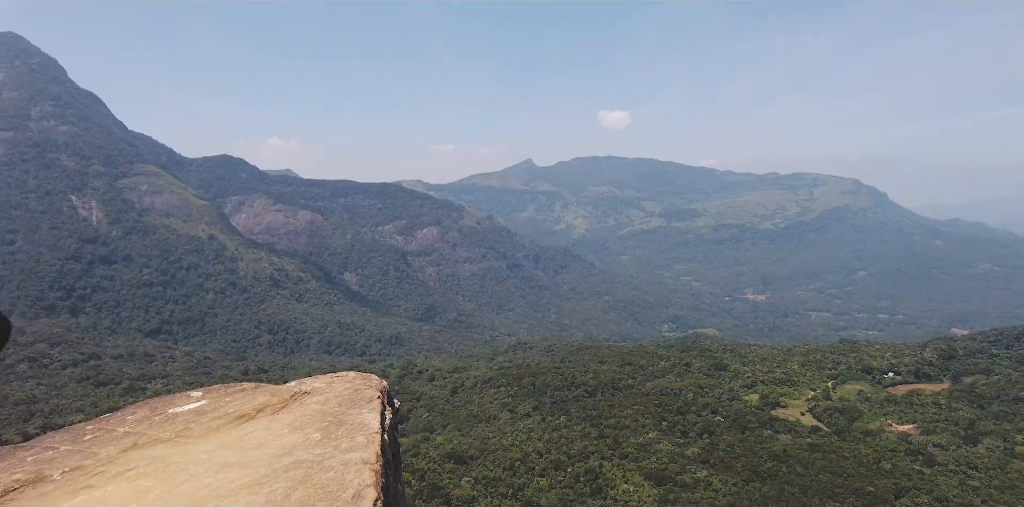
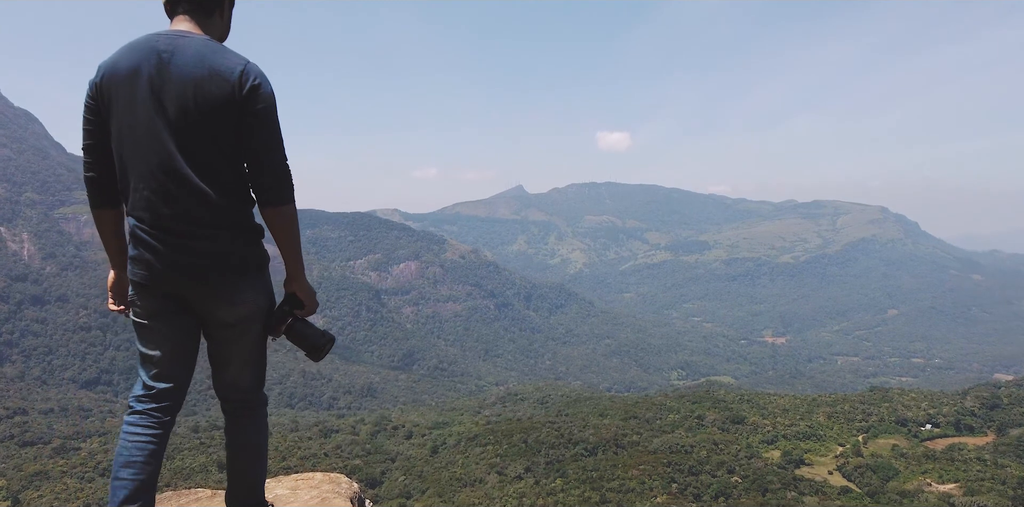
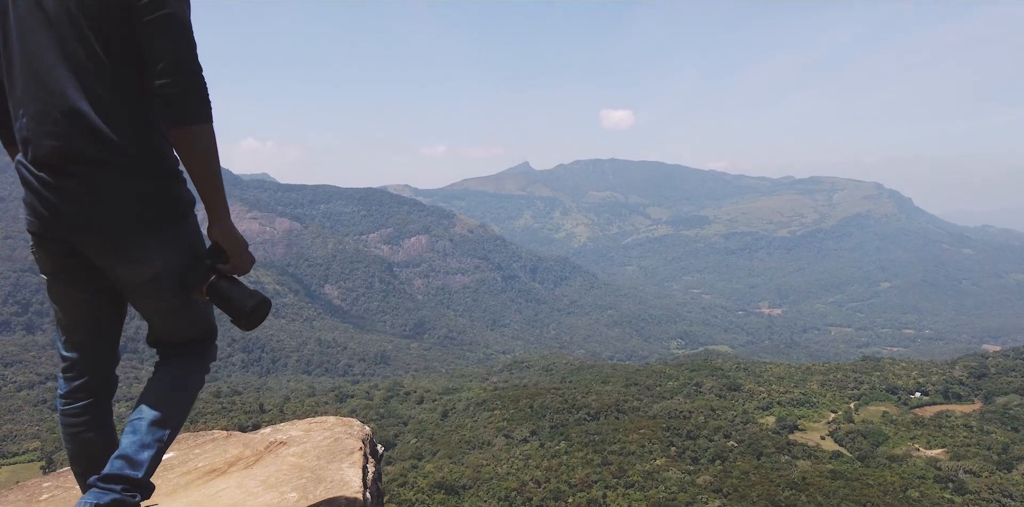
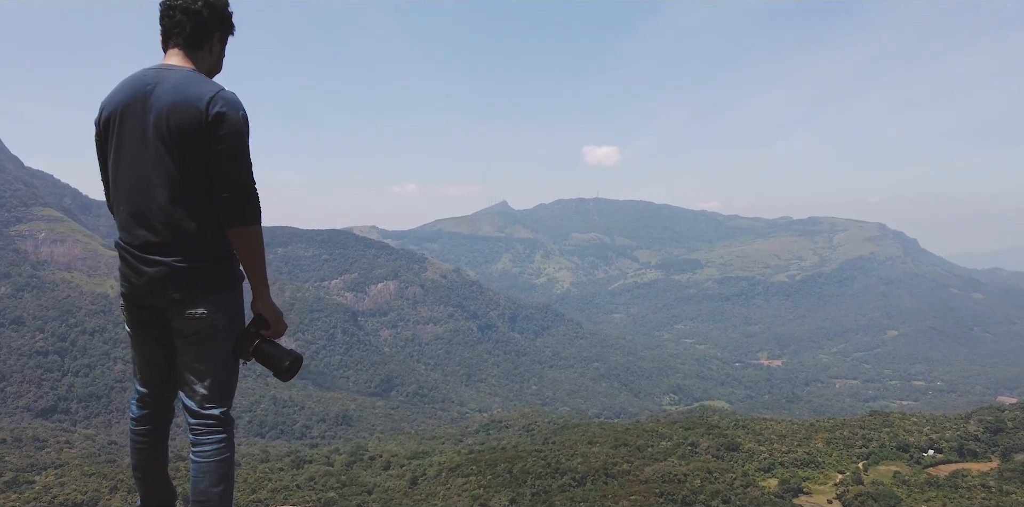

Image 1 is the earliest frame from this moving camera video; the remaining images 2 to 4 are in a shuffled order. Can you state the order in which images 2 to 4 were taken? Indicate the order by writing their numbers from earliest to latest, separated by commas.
3, 2, 4
